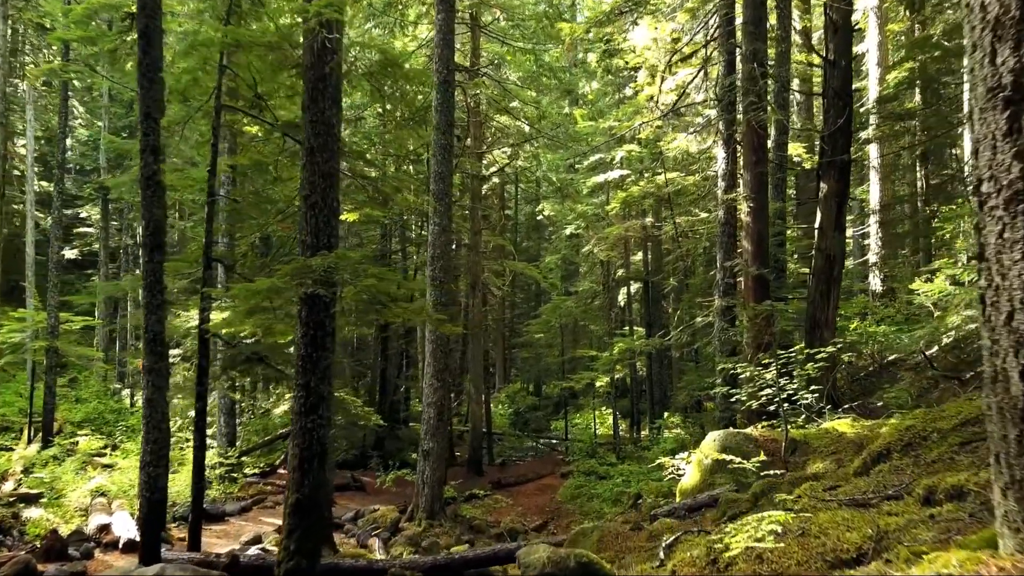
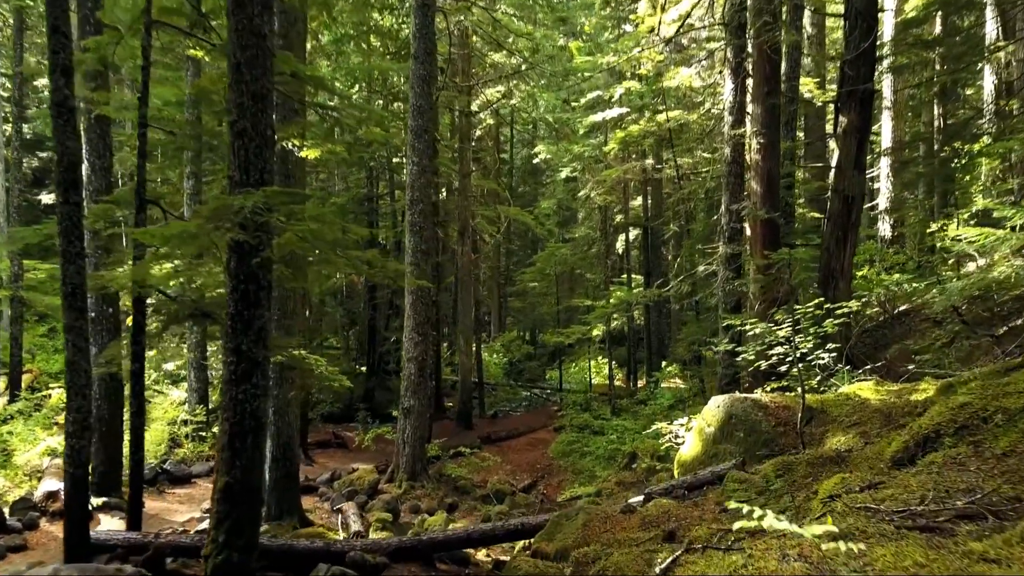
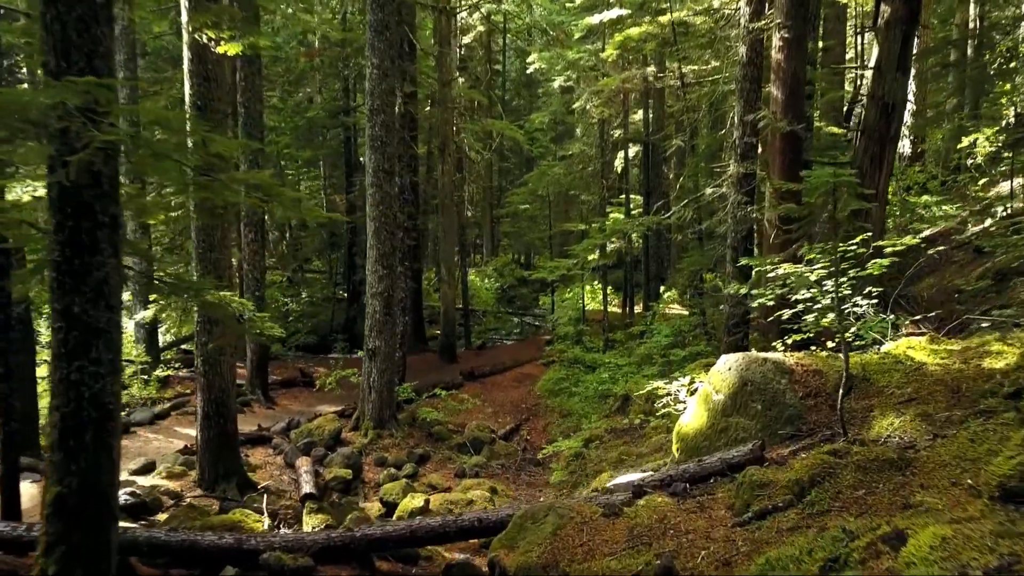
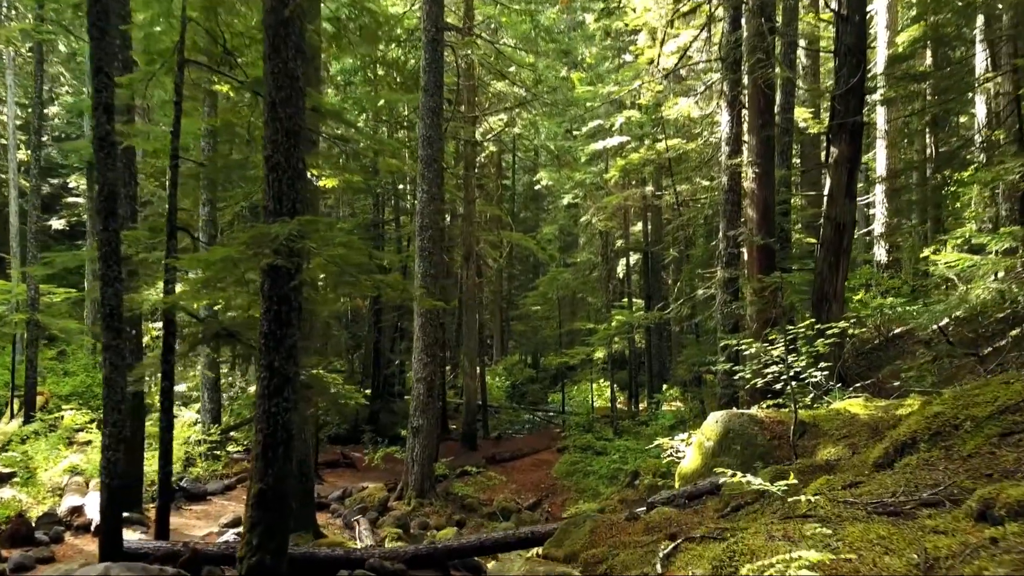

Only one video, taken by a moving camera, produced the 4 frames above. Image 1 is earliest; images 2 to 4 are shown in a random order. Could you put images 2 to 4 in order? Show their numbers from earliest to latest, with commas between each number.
4, 2, 3
